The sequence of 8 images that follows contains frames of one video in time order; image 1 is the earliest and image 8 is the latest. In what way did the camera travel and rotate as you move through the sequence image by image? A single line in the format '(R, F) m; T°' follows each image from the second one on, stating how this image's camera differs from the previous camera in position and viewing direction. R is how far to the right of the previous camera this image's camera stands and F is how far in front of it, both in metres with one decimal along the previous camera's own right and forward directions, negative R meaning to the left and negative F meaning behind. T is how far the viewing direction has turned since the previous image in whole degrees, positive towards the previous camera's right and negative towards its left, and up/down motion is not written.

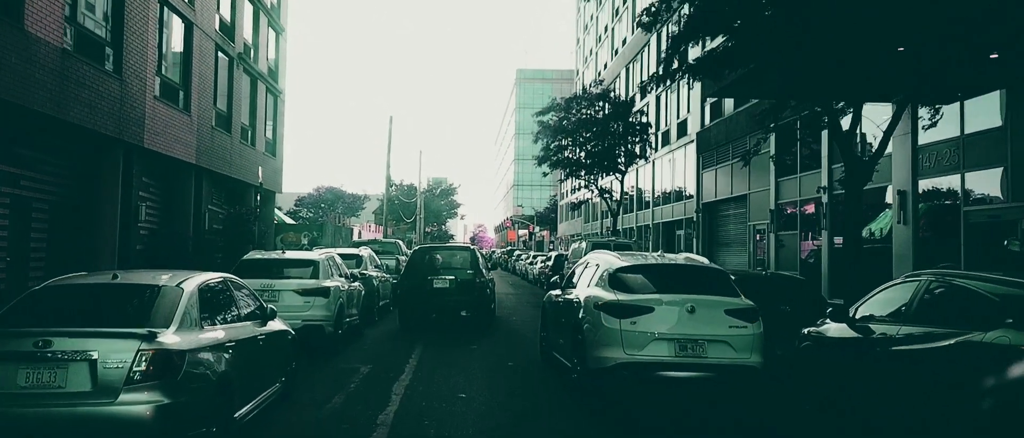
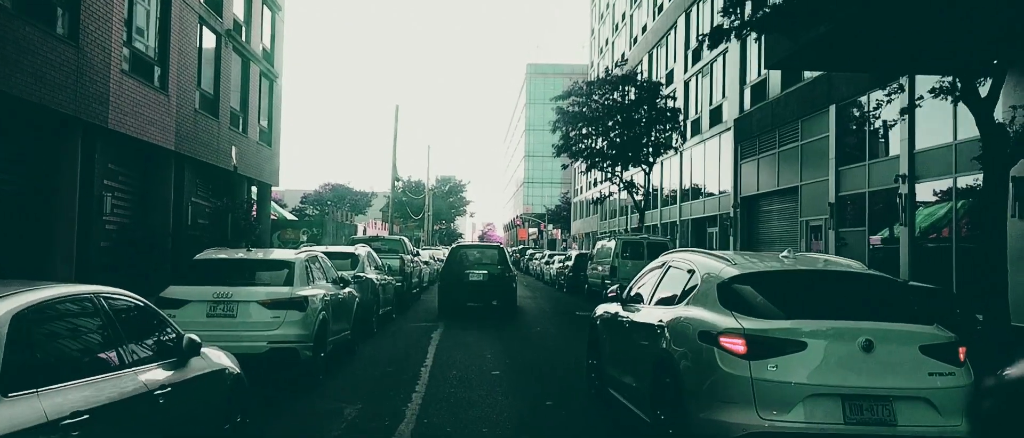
(-0.3, +2.7) m; -1°
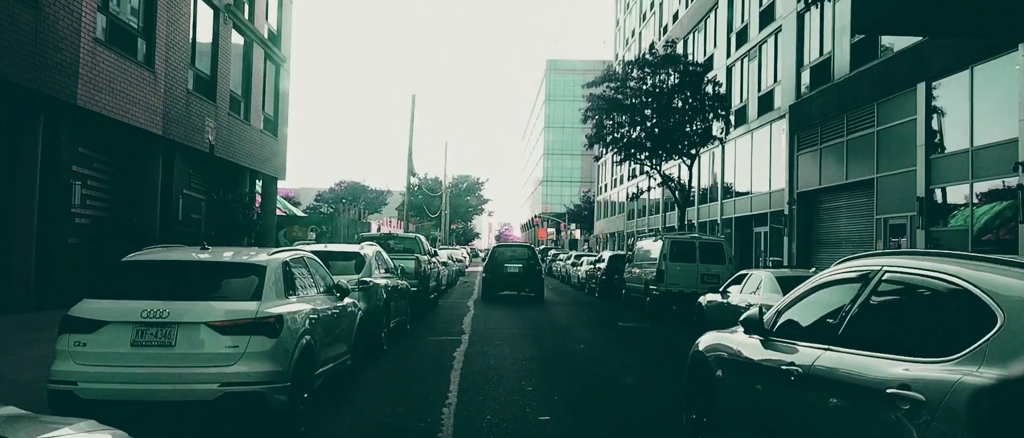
(-0.3, +2.5) m; -1°
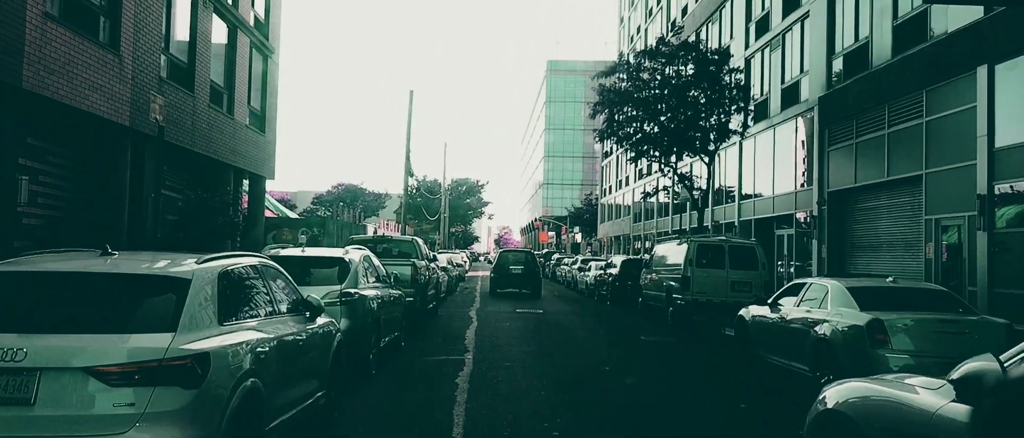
(-0.2, +1.8) m; 0°
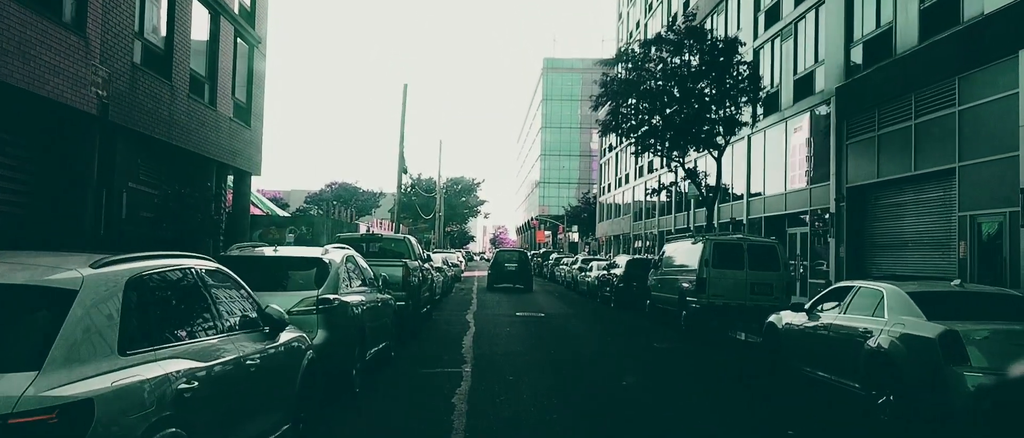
(-0.1, +1.2) m; 0°
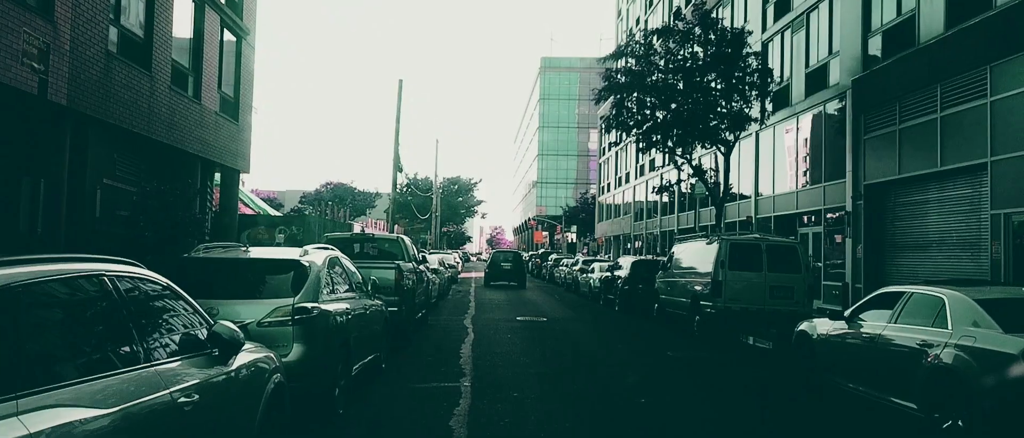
(-0.1, +1.0) m; 0°
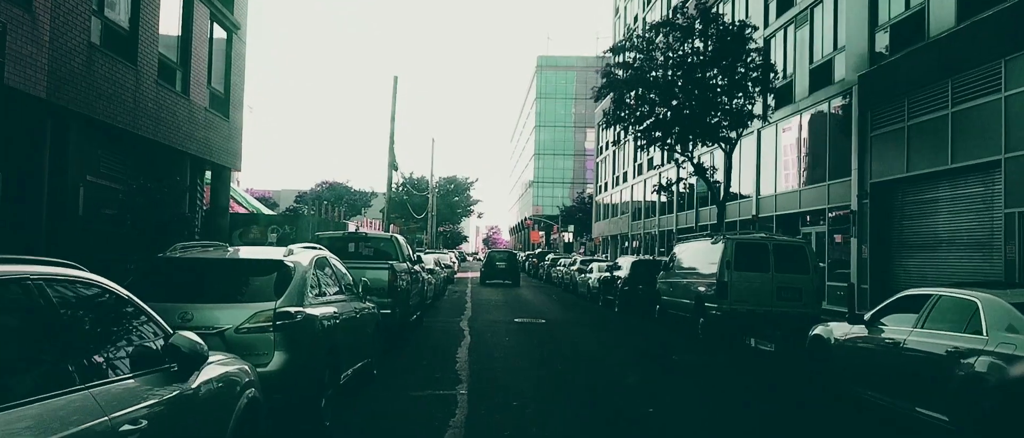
(0.0, +0.5) m; 0°
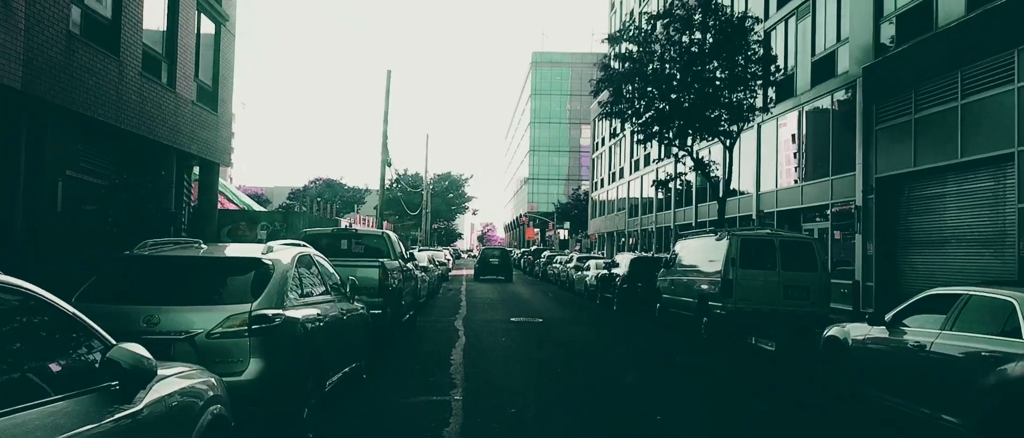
(0.0, +0.5) m; 0°
